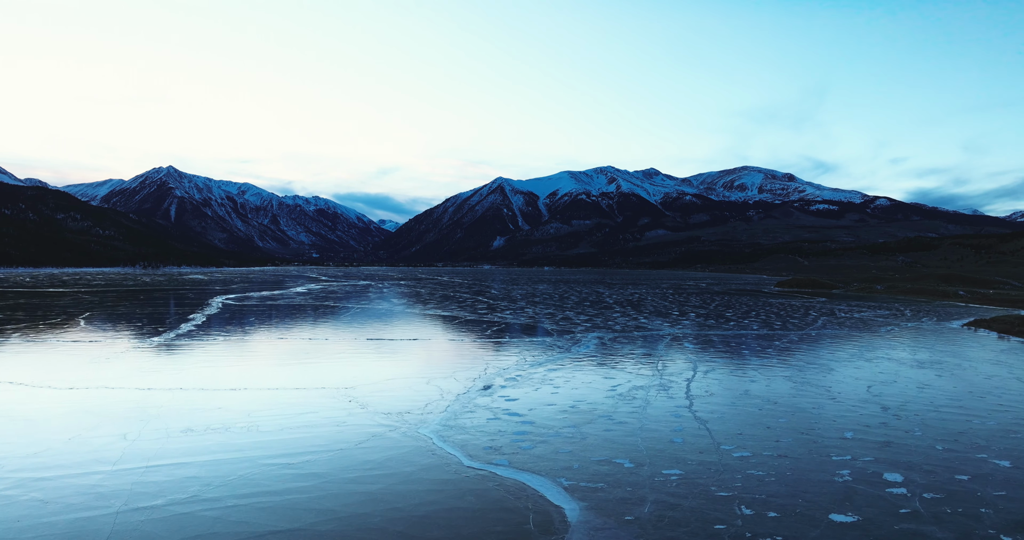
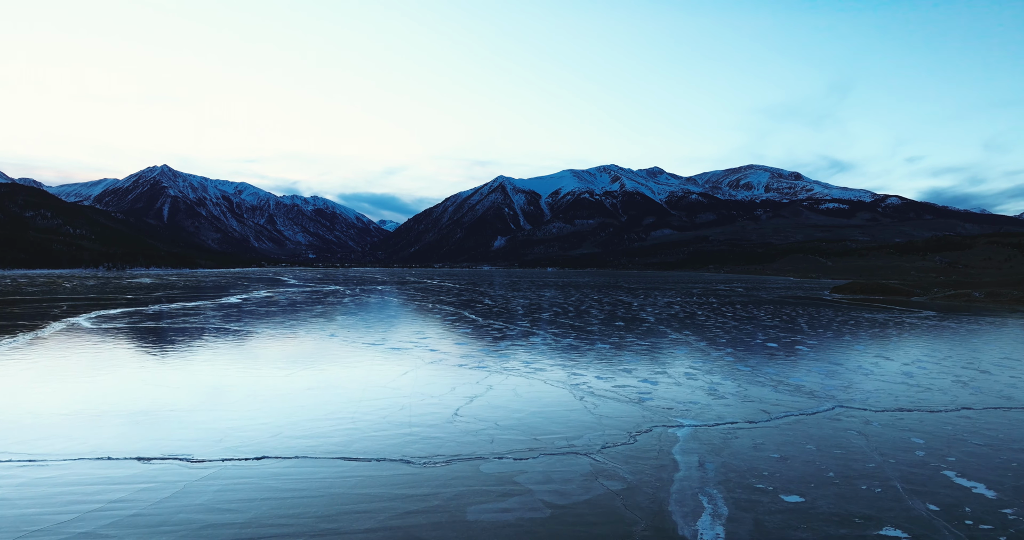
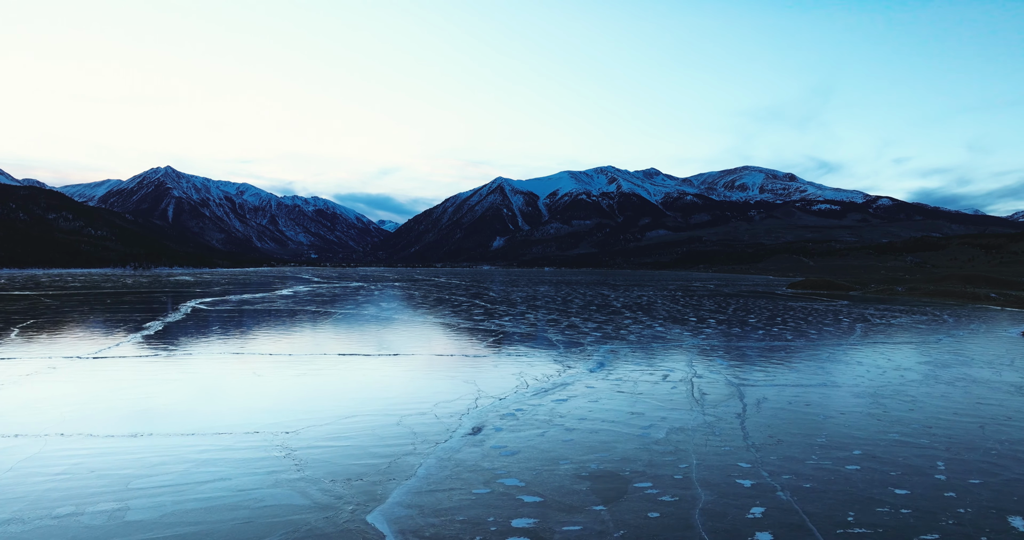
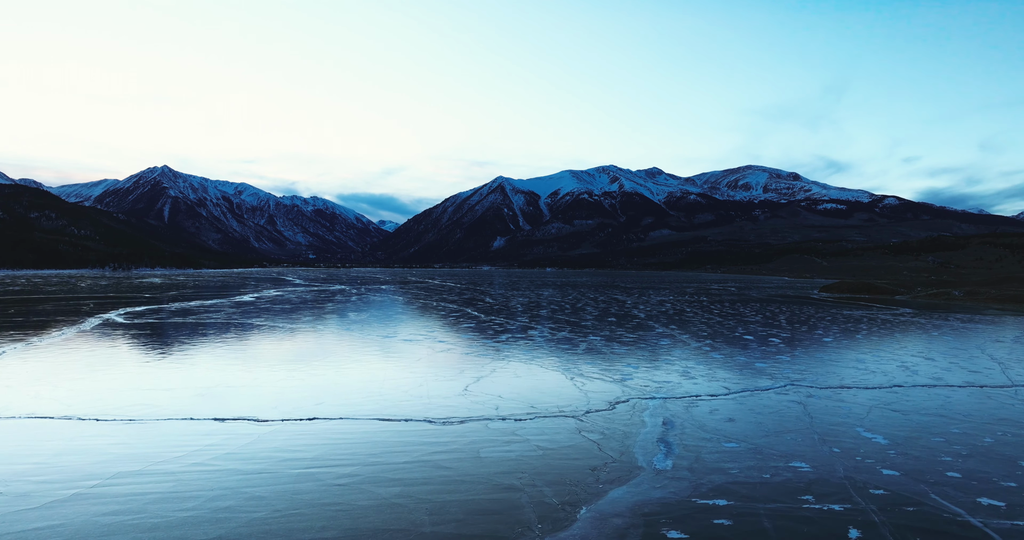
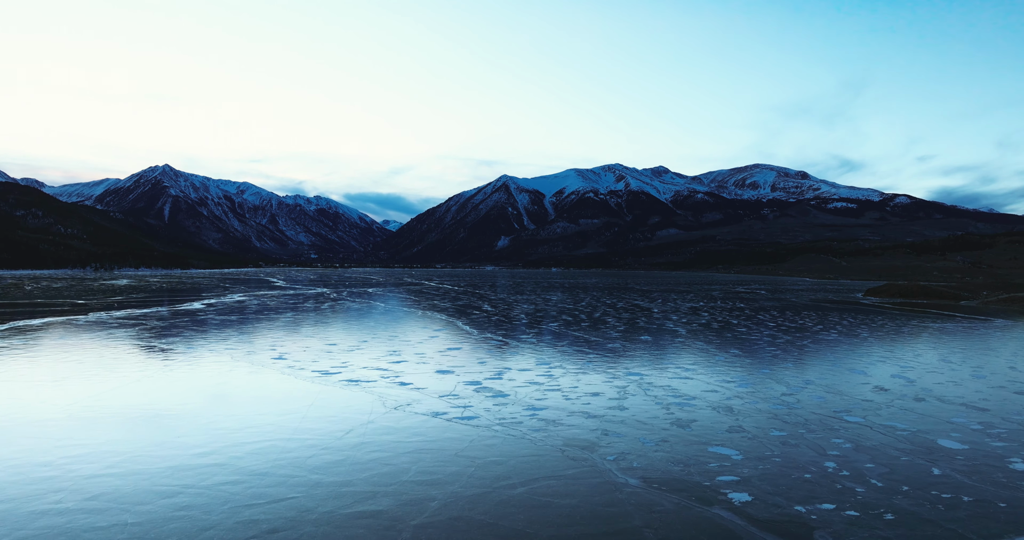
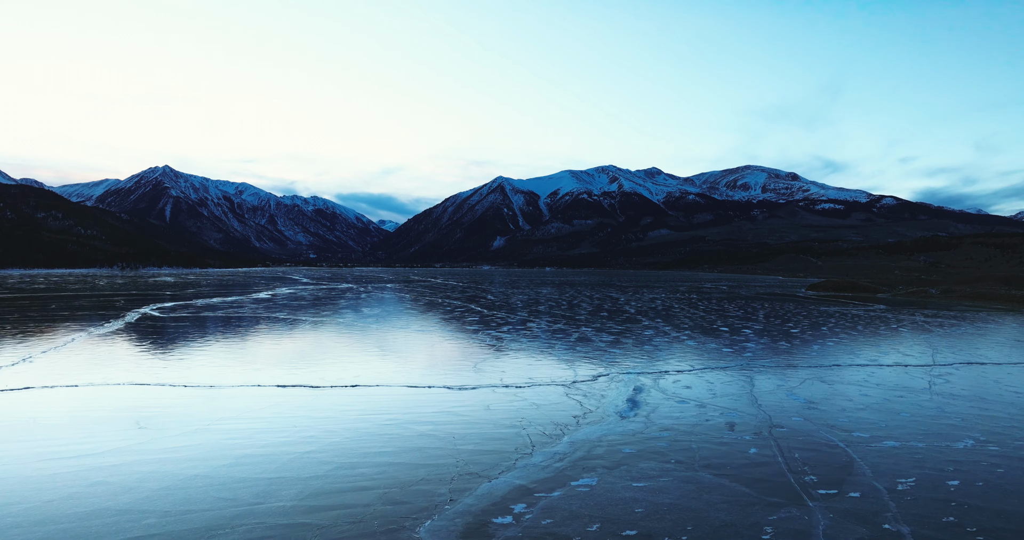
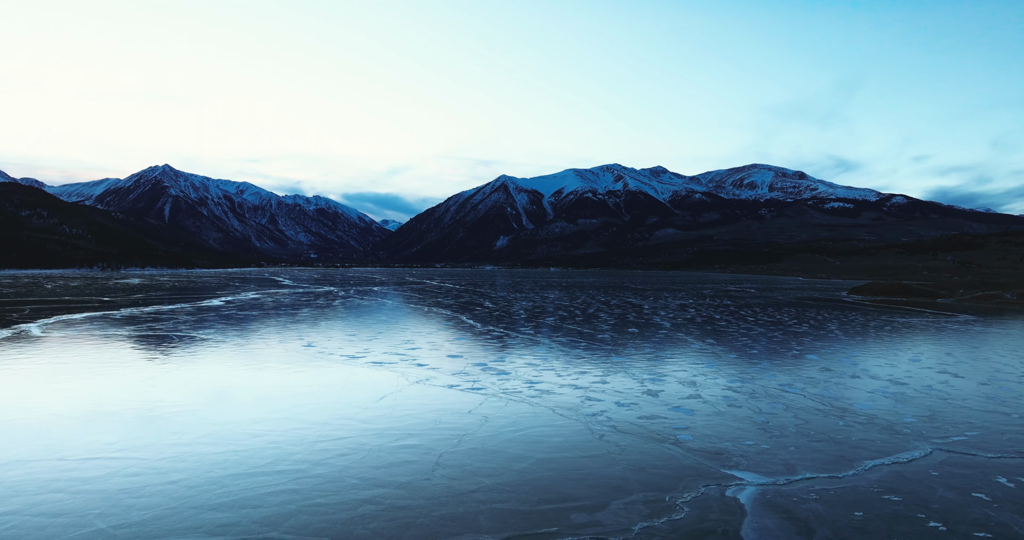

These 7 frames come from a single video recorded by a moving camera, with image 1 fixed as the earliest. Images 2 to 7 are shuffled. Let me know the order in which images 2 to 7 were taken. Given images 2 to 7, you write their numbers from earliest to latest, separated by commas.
3, 6, 4, 2, 7, 5
